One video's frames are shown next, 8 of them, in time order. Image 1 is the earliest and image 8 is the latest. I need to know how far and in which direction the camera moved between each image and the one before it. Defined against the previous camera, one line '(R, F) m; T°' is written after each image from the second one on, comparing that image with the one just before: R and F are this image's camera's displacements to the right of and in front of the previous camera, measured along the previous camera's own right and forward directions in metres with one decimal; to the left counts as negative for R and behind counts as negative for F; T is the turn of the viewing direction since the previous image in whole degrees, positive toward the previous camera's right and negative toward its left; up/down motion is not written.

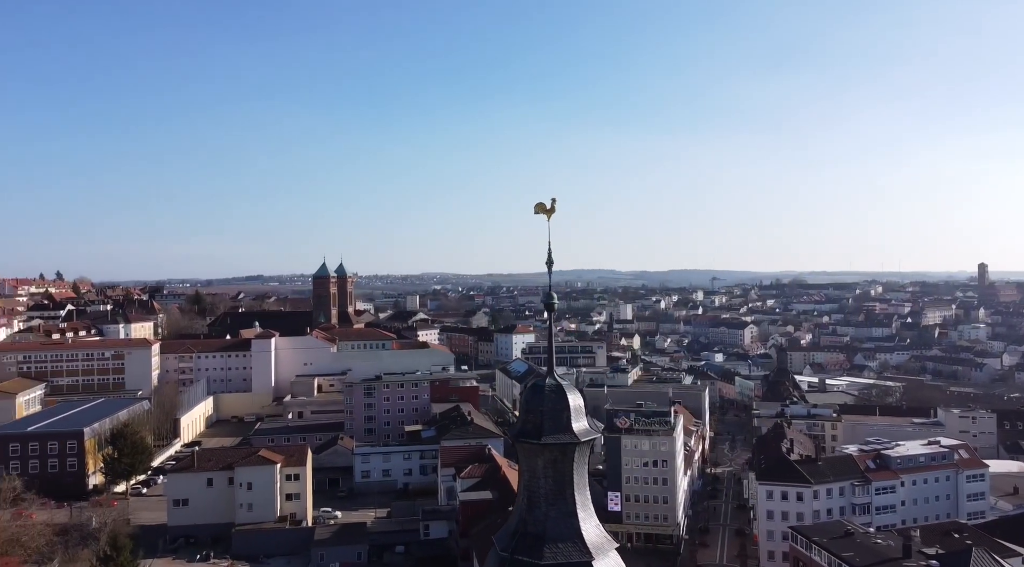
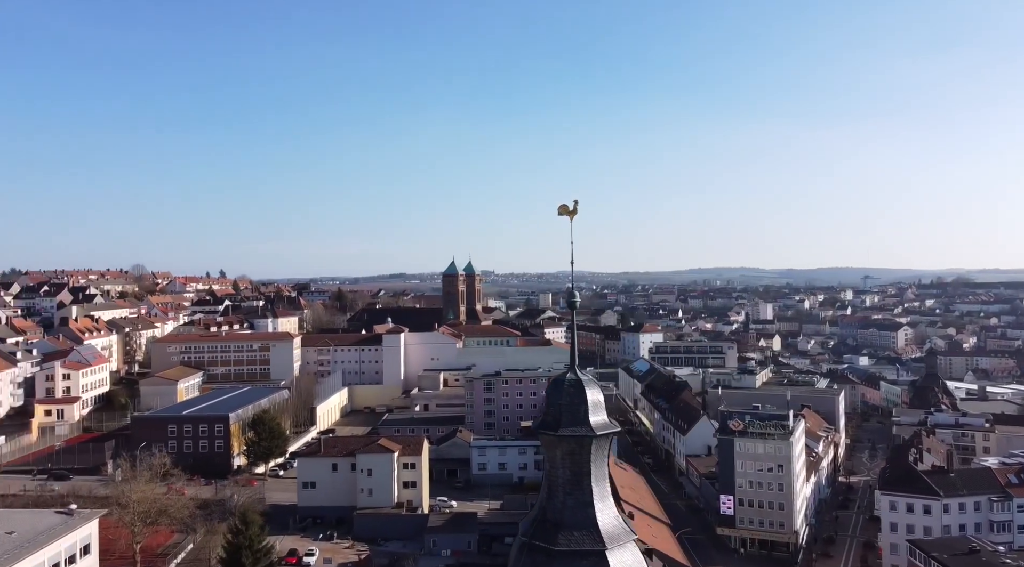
(+1.2, -0.5) m; -11°
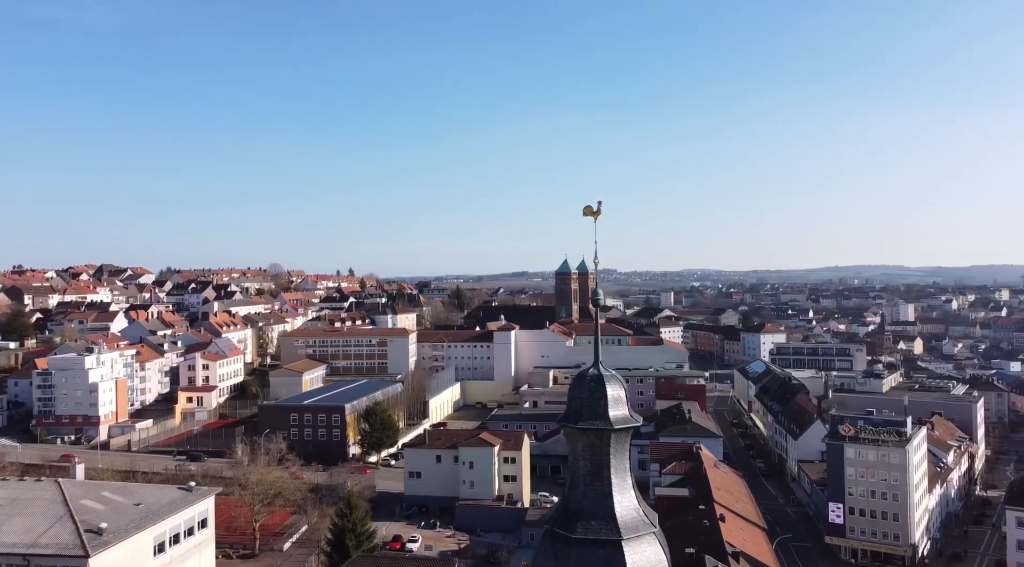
(+1.1, -0.3) m; -10°
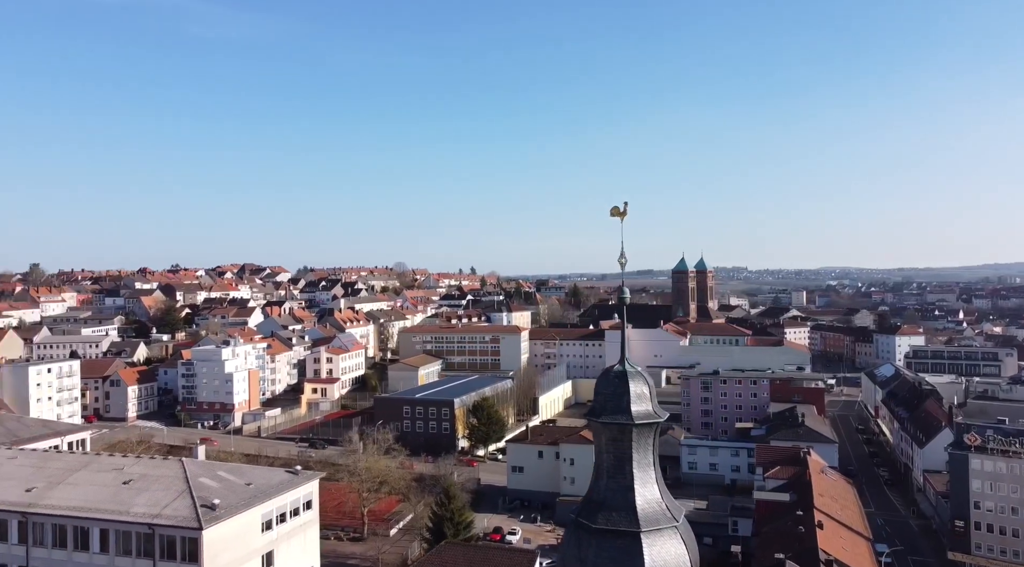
(+1.3, -0.2) m; -10°
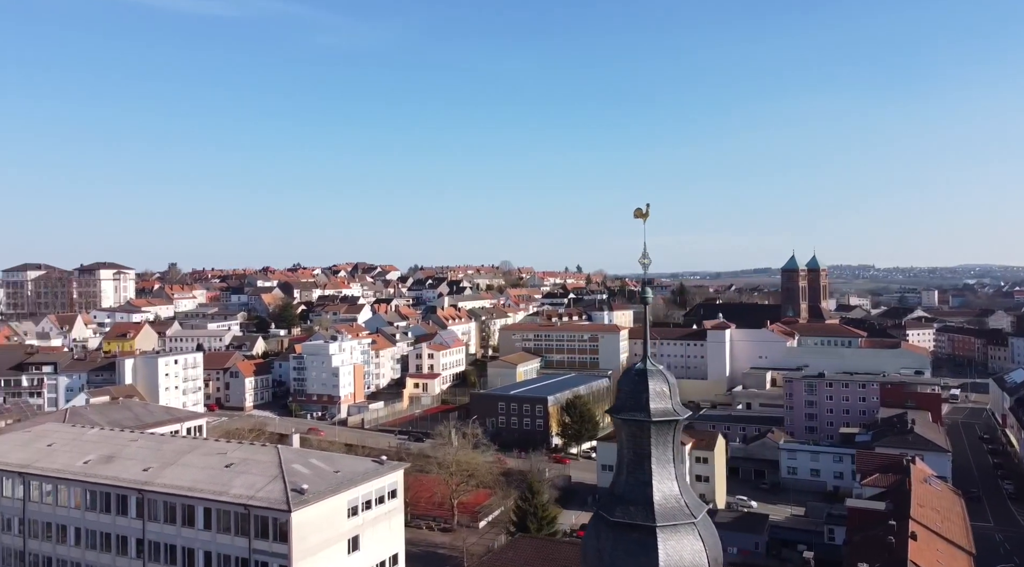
(+1.3, -0.1) m; -10°
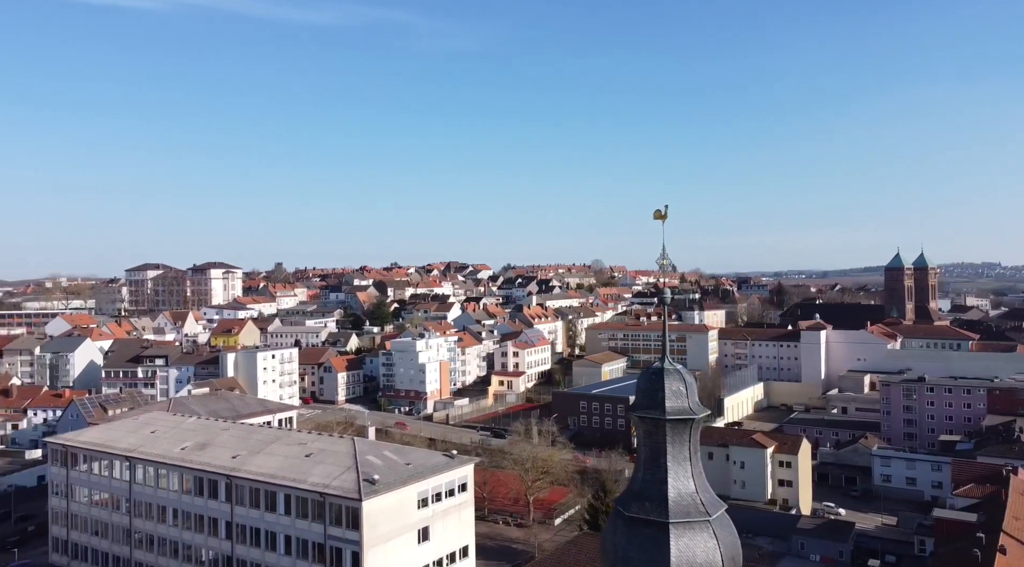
(+1.1, 0.0) m; -8°
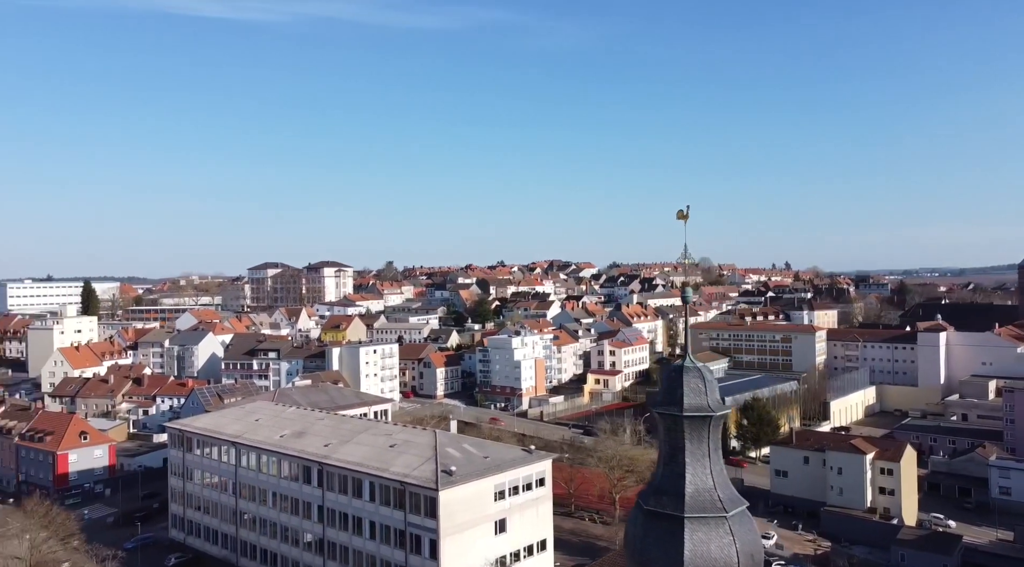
(+1.3, +0.2) m; -10°
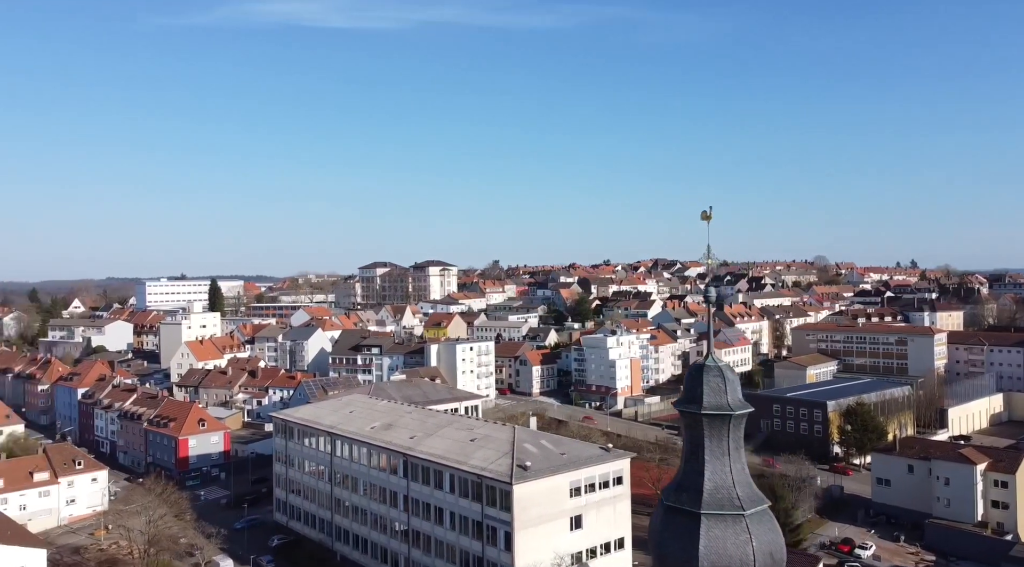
(+1.2, +0.3) m; -9°
